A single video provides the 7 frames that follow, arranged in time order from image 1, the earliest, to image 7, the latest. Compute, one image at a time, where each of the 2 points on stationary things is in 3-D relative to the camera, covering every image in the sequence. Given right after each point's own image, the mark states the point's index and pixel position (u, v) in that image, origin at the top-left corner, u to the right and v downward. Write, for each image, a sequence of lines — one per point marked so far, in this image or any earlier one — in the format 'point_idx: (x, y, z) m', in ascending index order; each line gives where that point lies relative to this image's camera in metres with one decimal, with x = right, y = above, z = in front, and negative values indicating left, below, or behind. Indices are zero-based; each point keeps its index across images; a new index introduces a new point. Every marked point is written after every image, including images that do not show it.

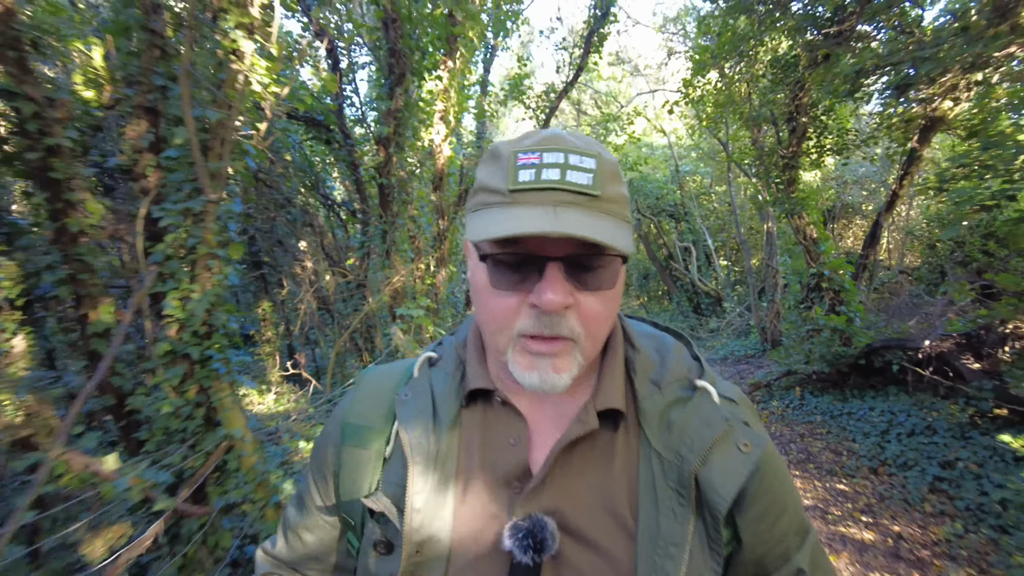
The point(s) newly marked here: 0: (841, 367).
0: (+3.0, -0.7, +6.2) m
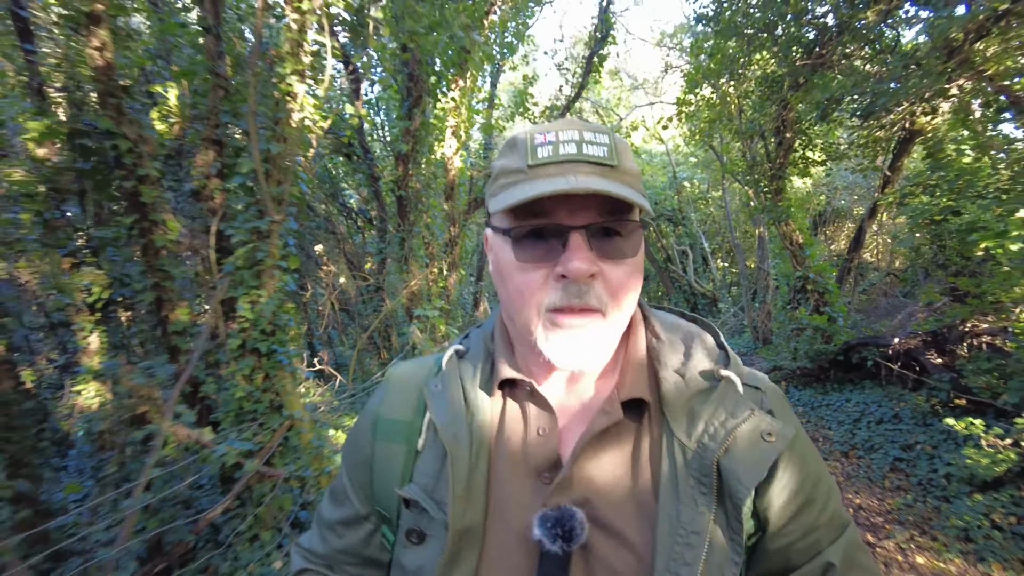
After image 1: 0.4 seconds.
0: (+3.1, -0.7, +6.7) m
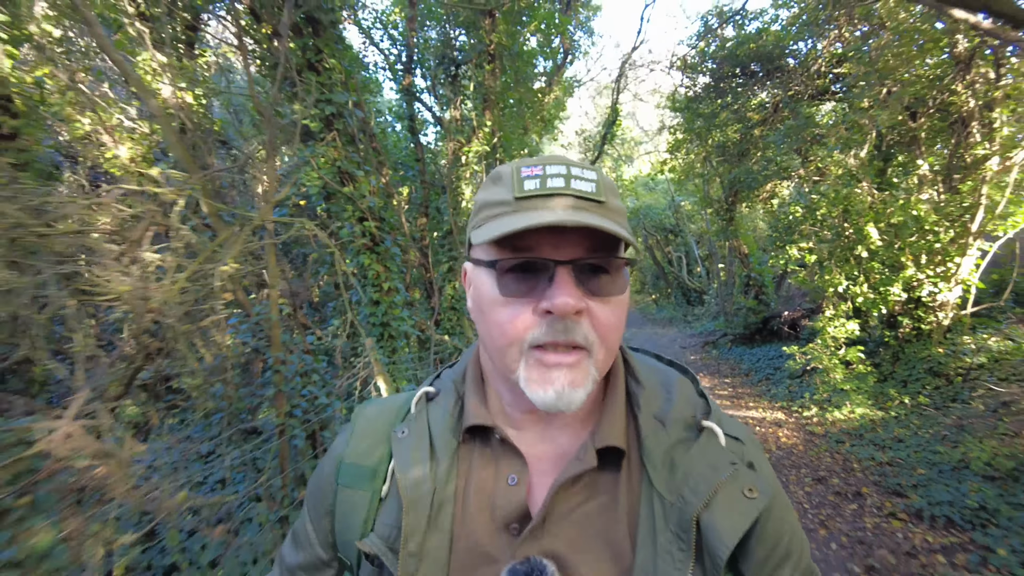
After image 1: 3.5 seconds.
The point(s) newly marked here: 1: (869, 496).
0: (+3.8, -0.7, +10.6) m
1: (+2.3, -1.3, +4.2) m
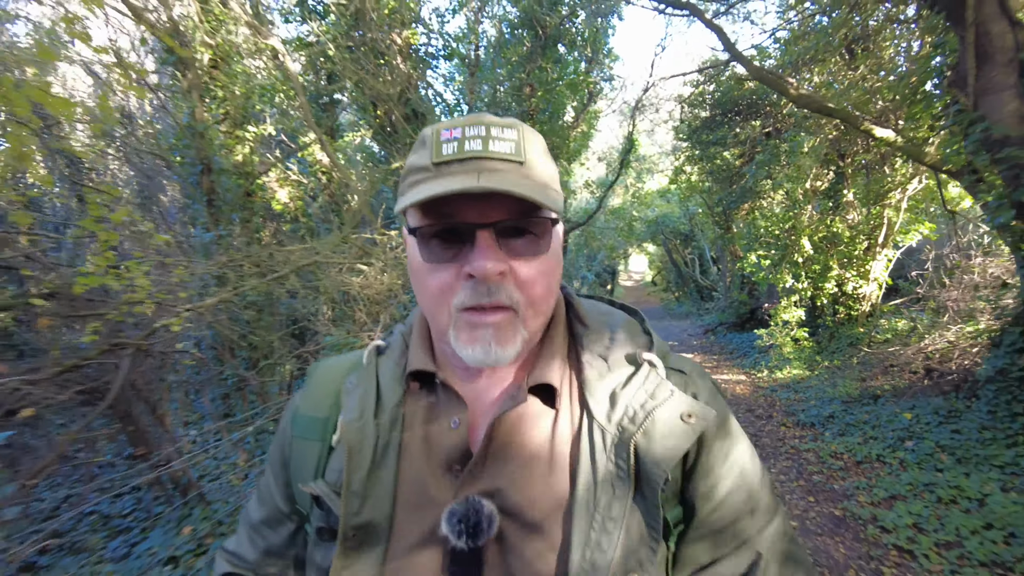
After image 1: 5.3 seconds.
0: (+4.5, -0.6, +12.9) m
1: (+2.6, -1.3, +6.6) m
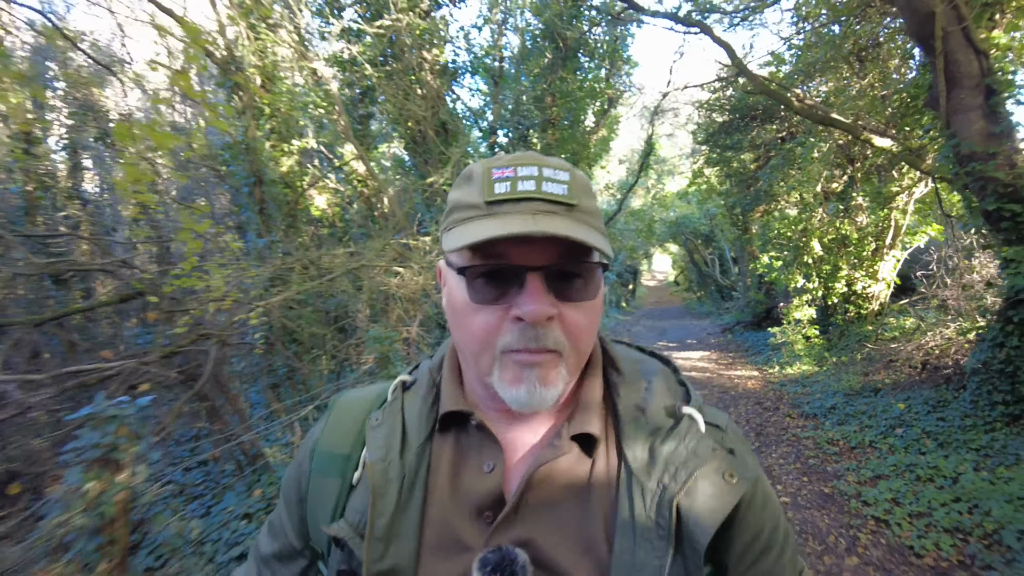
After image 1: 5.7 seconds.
0: (+4.9, -0.6, +13.3) m
1: (+2.8, -1.3, +7.0) m
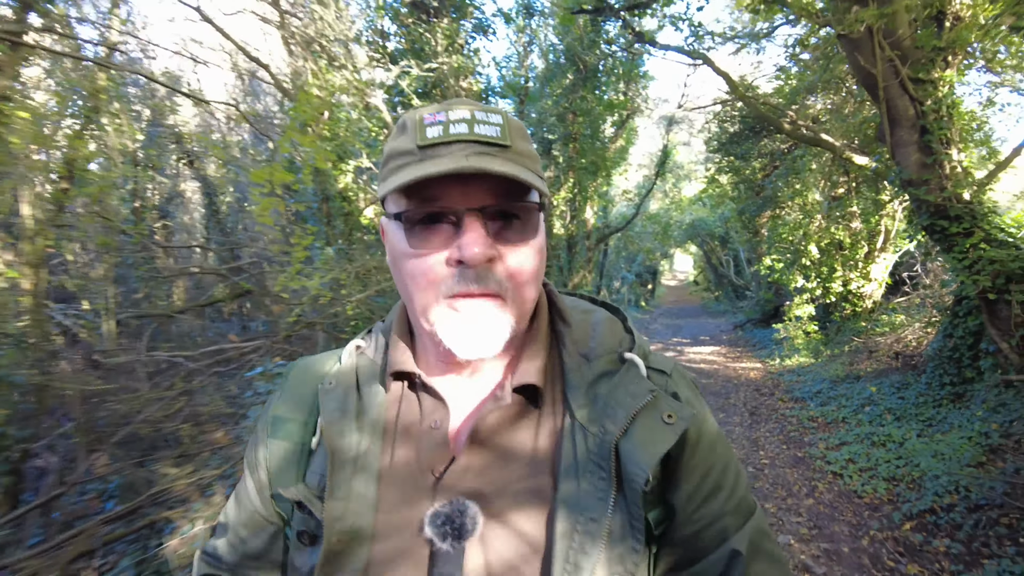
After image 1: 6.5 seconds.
0: (+5.5, -0.6, +14.1) m
1: (+3.2, -1.3, +7.9) m
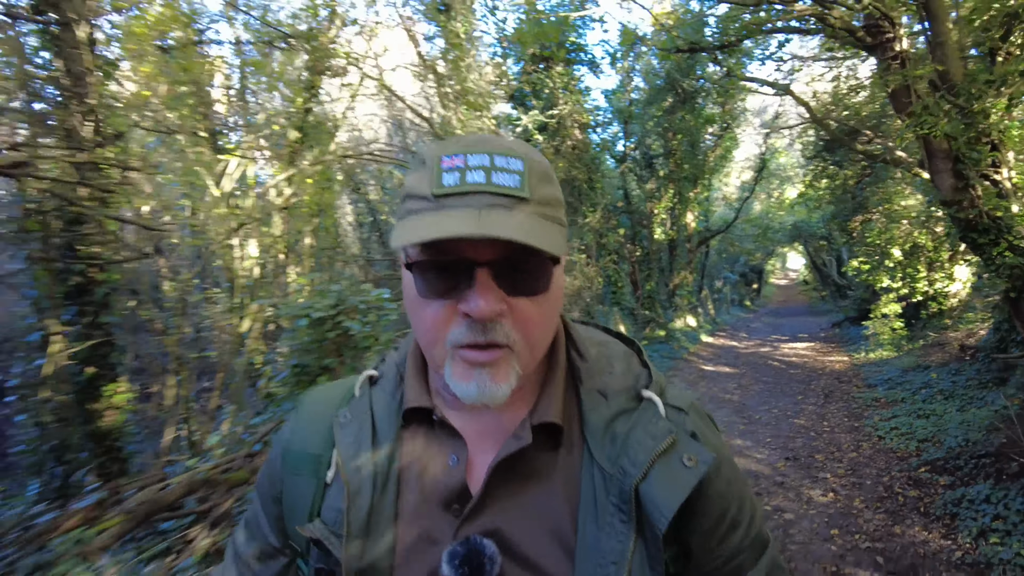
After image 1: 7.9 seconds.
0: (+7.8, -0.6, +14.7) m
1: (+4.6, -1.3, +9.0) m
